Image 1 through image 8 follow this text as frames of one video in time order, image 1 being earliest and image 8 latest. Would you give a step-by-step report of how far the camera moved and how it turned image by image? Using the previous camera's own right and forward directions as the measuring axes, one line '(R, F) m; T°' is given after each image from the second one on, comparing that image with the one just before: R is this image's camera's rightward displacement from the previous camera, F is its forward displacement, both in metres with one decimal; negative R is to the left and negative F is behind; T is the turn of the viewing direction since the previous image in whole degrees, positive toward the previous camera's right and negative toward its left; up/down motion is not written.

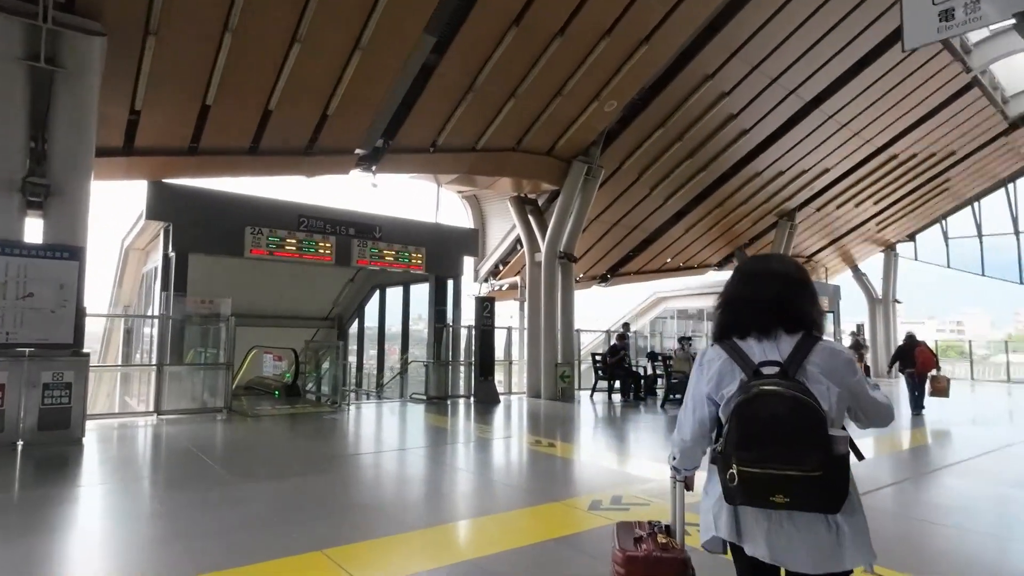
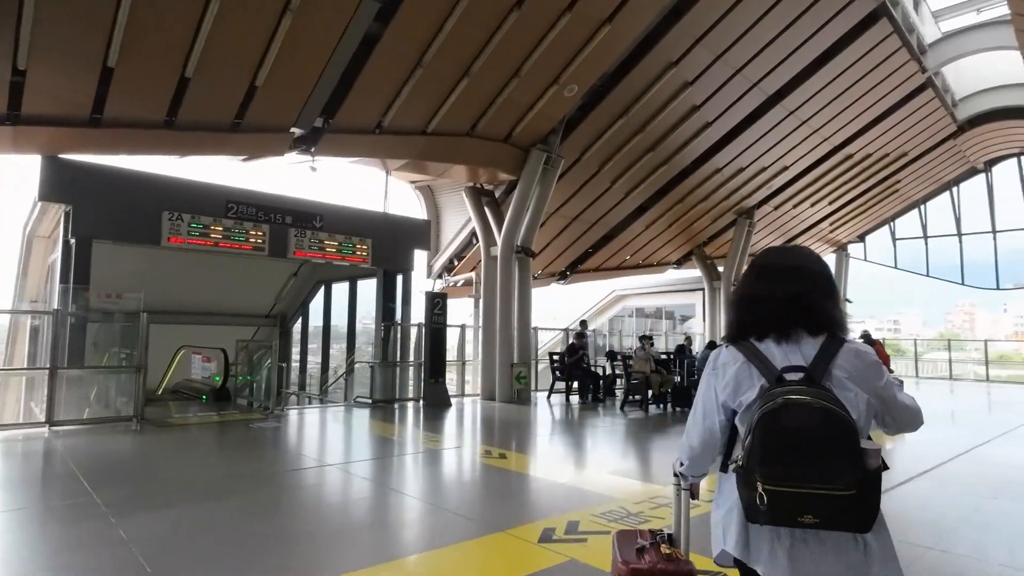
(+0.1, +0.8) m; +4°
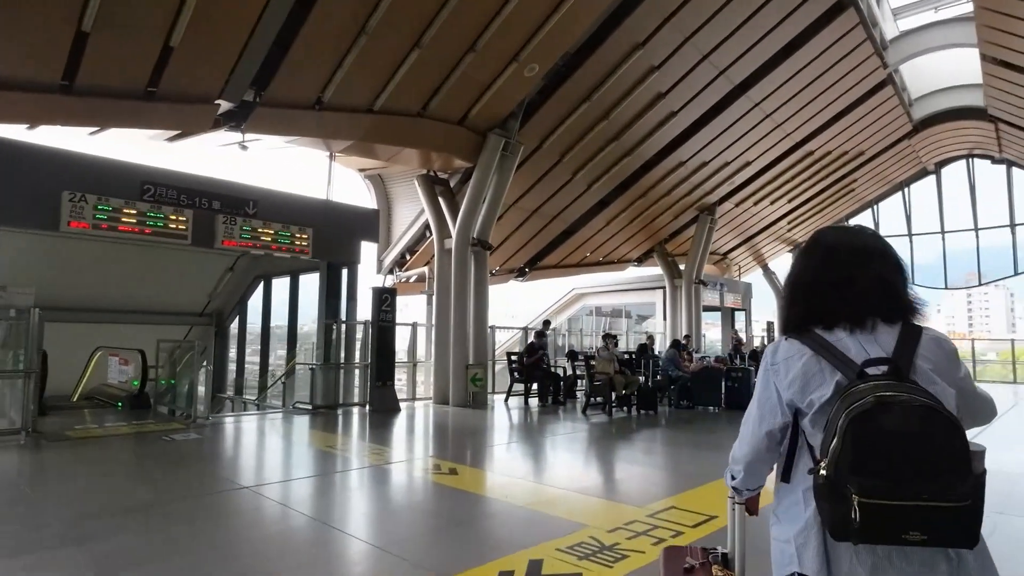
(+0.1, +0.8) m; +4°
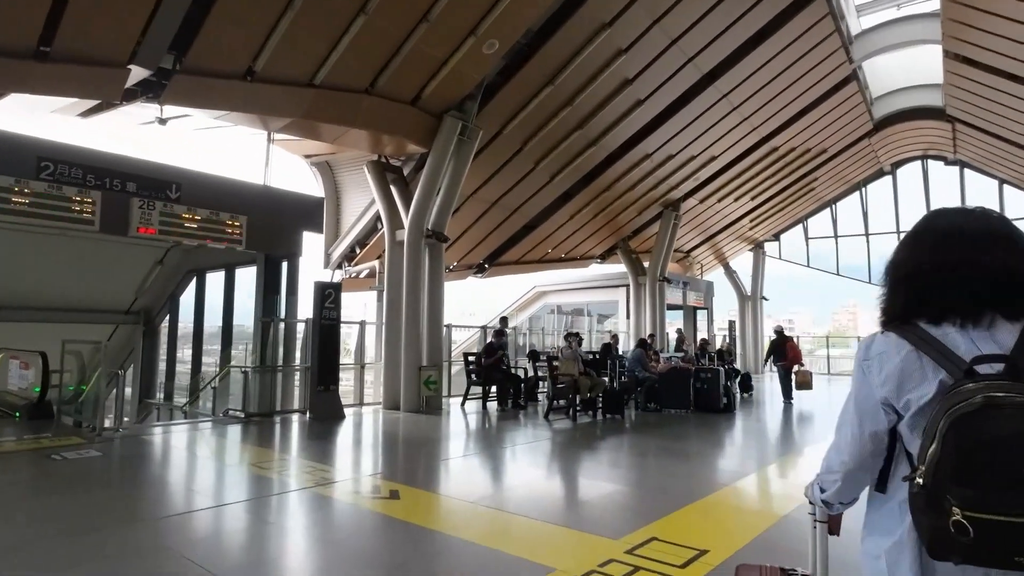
(+0.1, +0.8) m; +4°
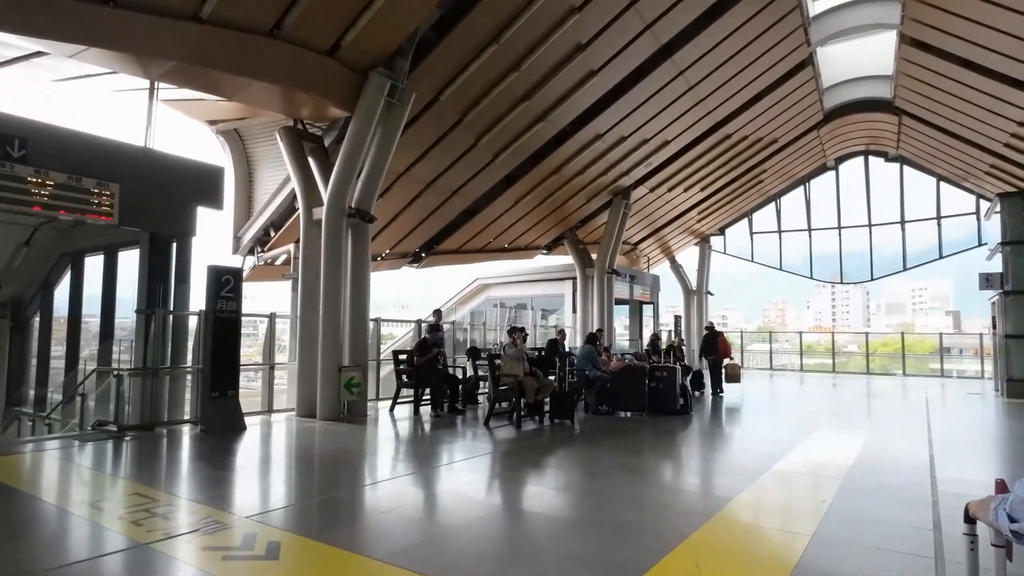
(+0.1, +1.3) m; +6°
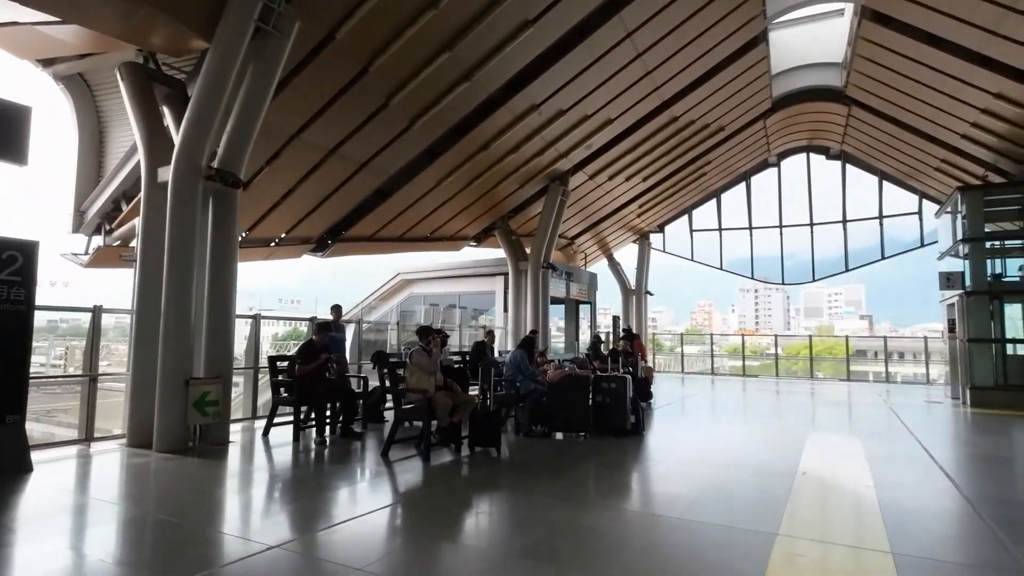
(+0.3, +1.9) m; +7°
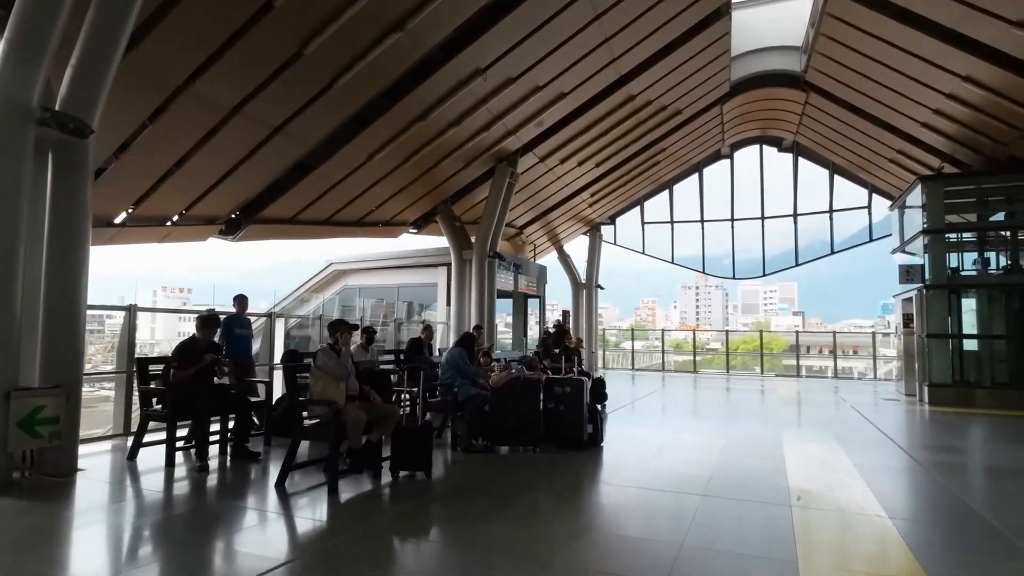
(+0.1, +1.2) m; +5°
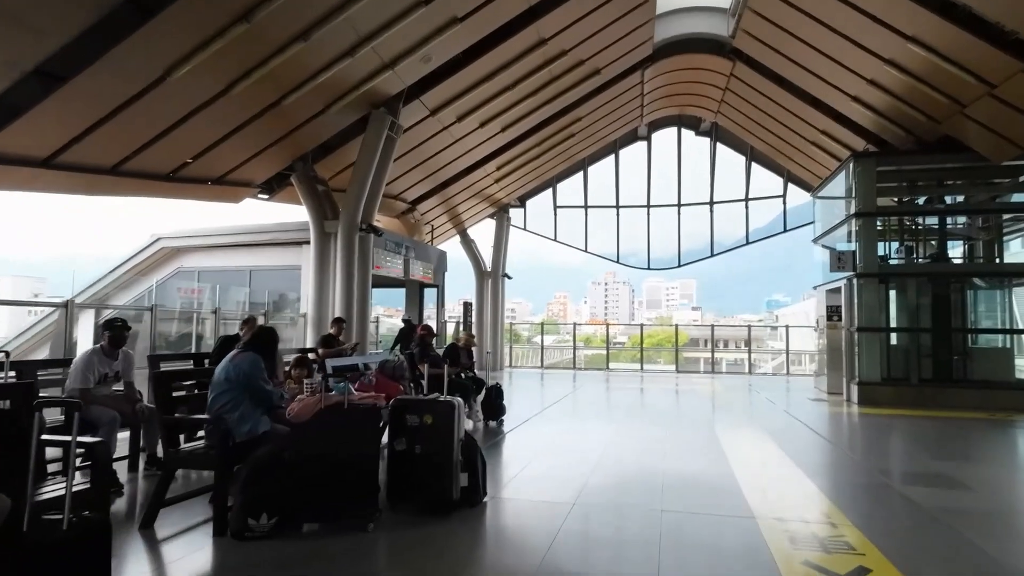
(+0.7, +2.5) m; +9°
